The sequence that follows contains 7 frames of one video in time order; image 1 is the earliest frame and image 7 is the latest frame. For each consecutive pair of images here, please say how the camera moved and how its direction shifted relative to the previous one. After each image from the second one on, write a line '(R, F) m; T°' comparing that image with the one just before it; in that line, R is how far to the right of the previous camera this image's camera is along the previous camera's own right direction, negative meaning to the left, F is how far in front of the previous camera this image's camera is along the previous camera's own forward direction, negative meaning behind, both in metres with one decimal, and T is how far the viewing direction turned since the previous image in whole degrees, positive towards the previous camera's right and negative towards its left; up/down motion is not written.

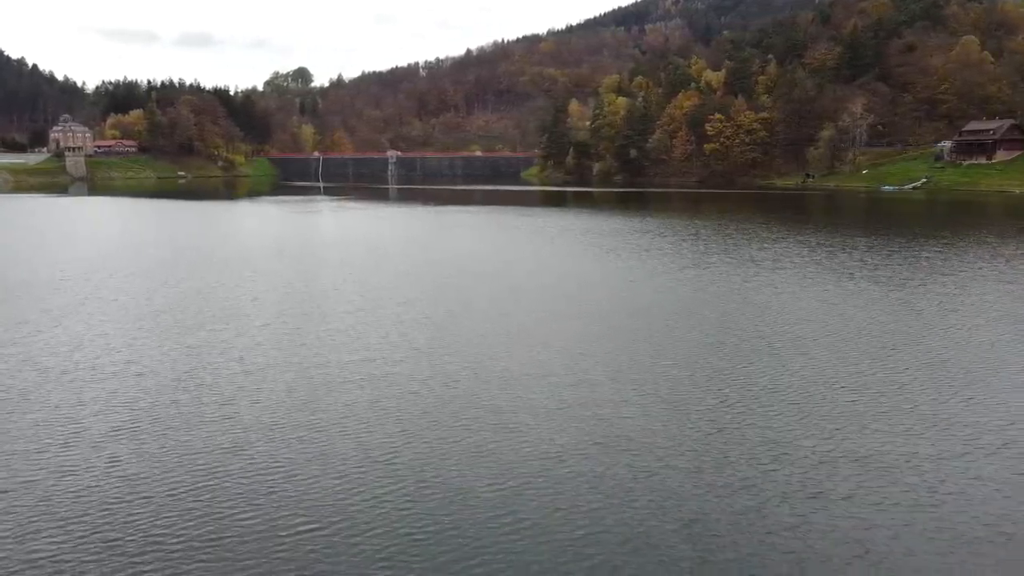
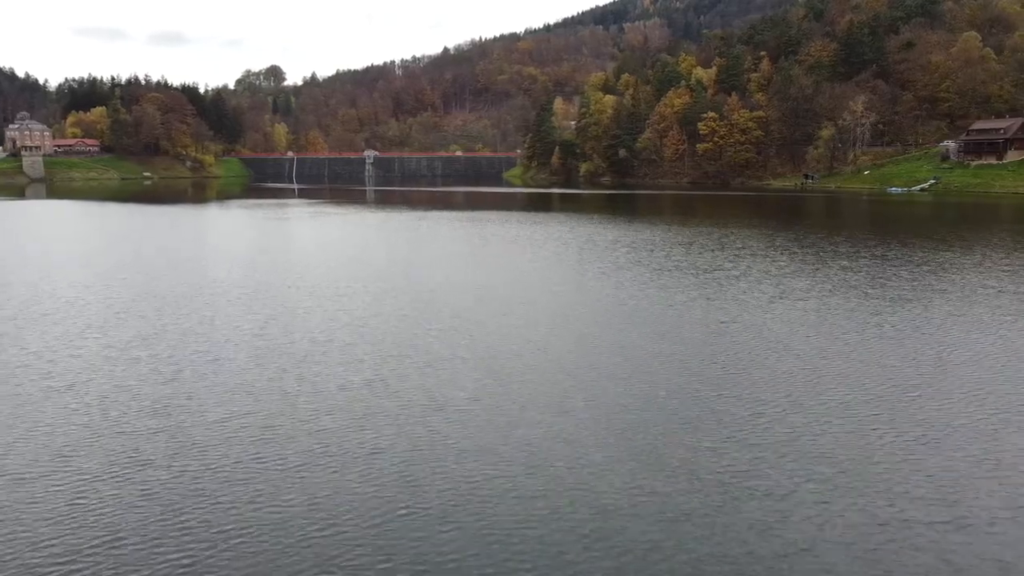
(-1.7, +6.1) m; +2°
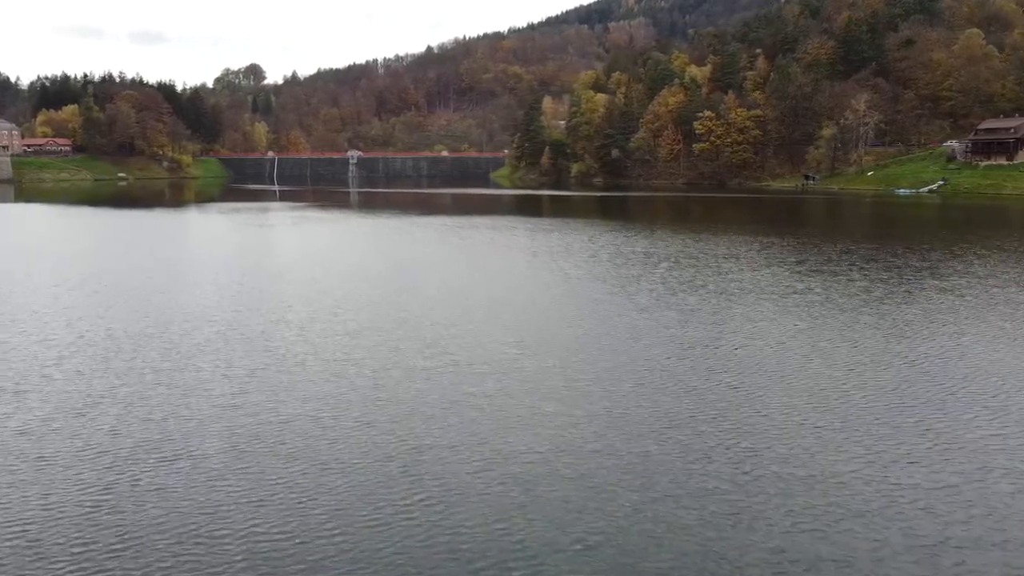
(-1.4, +4.4) m; +1°
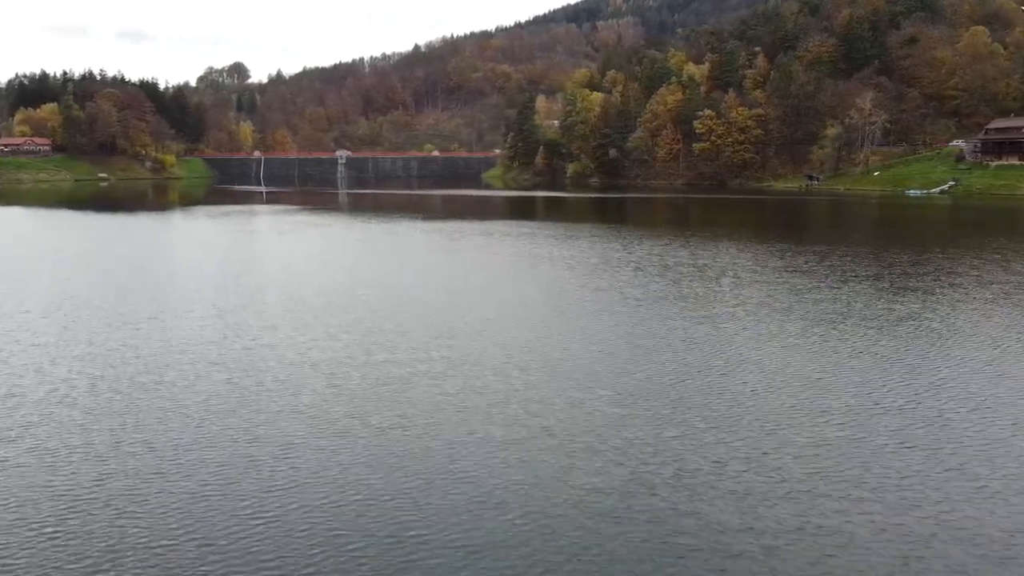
(-1.7, +3.3) m; +1°
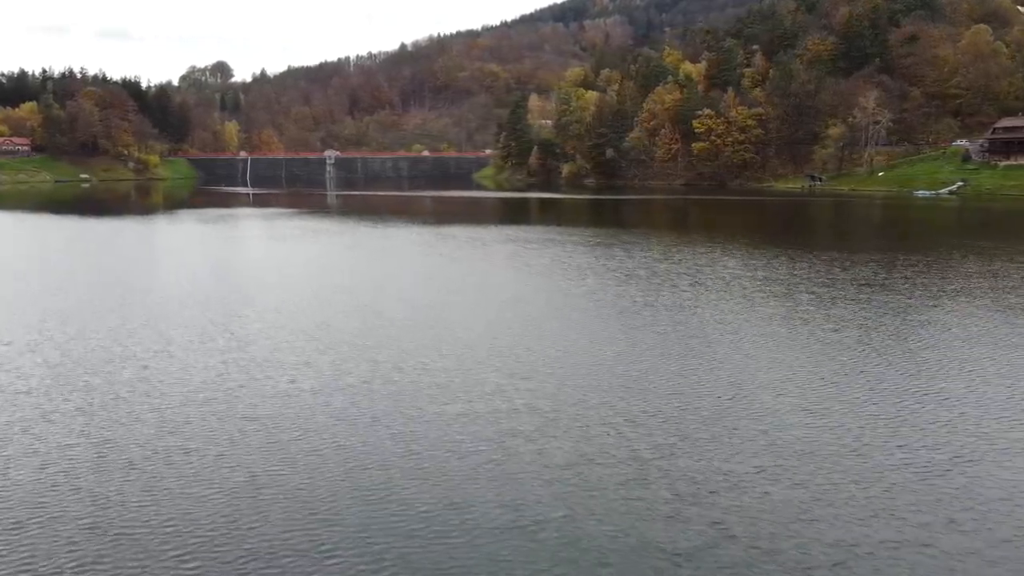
(-1.8, +2.8) m; +1°
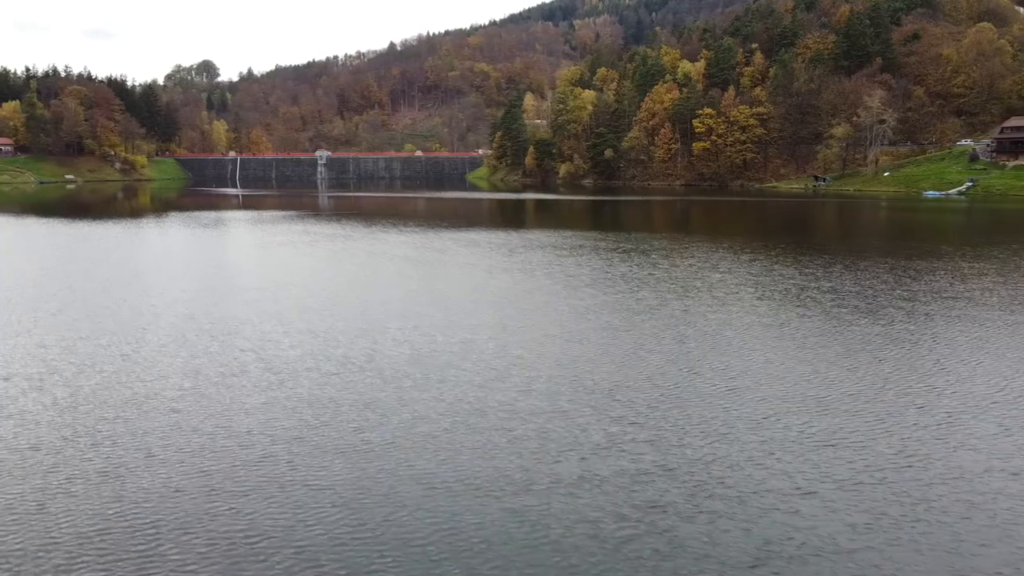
(-1.7, +2.3) m; +1°
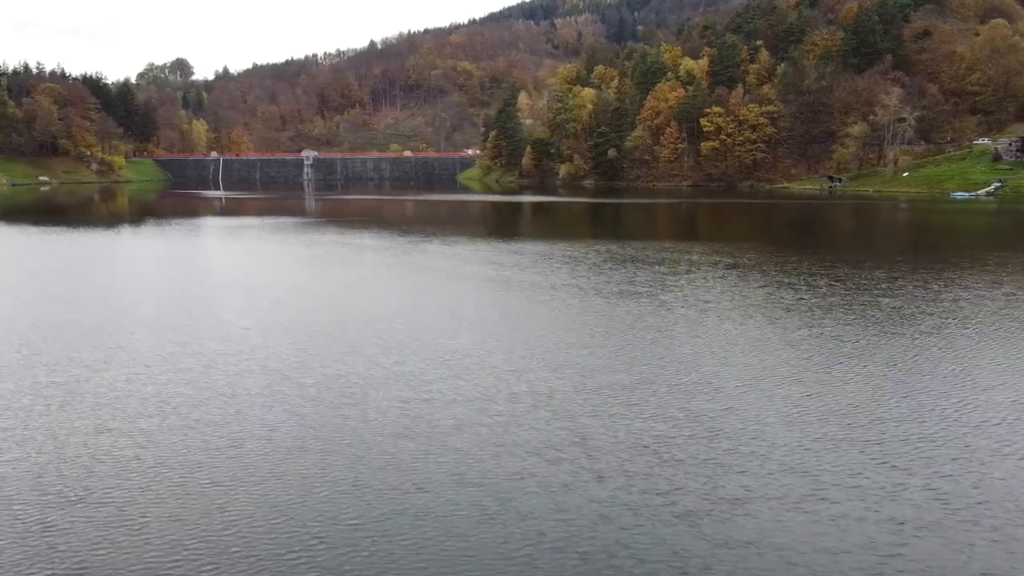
(-4.1, +4.7) m; +2°
